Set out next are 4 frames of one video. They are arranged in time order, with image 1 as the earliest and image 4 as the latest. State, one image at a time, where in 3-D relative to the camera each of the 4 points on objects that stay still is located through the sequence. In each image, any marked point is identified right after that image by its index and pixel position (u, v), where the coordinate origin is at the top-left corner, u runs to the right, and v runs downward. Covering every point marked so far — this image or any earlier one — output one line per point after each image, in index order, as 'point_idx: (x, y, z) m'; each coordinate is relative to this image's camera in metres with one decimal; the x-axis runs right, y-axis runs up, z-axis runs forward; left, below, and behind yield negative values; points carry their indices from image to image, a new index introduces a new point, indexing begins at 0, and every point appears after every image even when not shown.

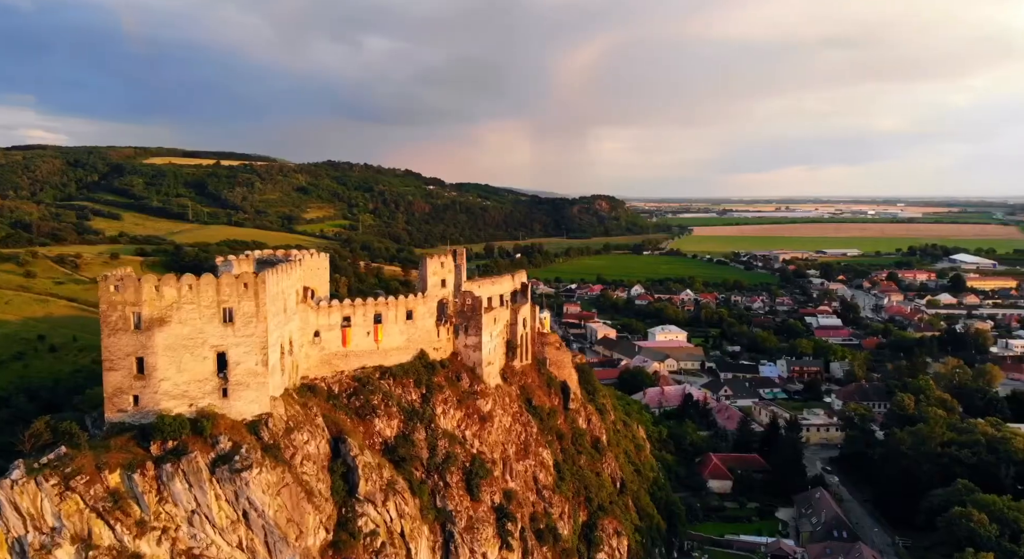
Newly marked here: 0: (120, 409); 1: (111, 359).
0: (-10.6, -3.5, +19.8) m
1: (-10.7, -2.1, +19.7) m
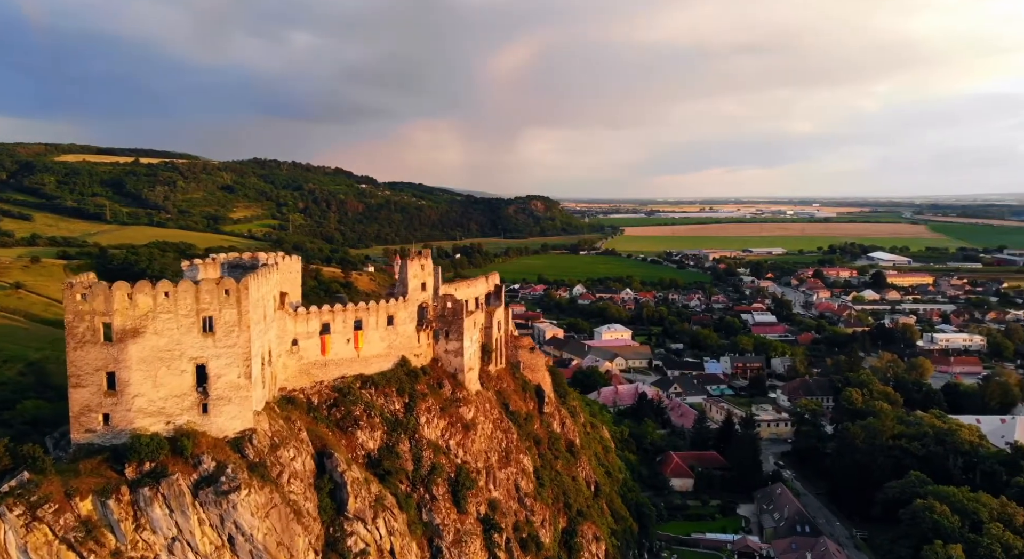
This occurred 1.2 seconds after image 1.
0: (-10.4, -3.7, +18.1) m
1: (-10.6, -2.3, +17.9) m
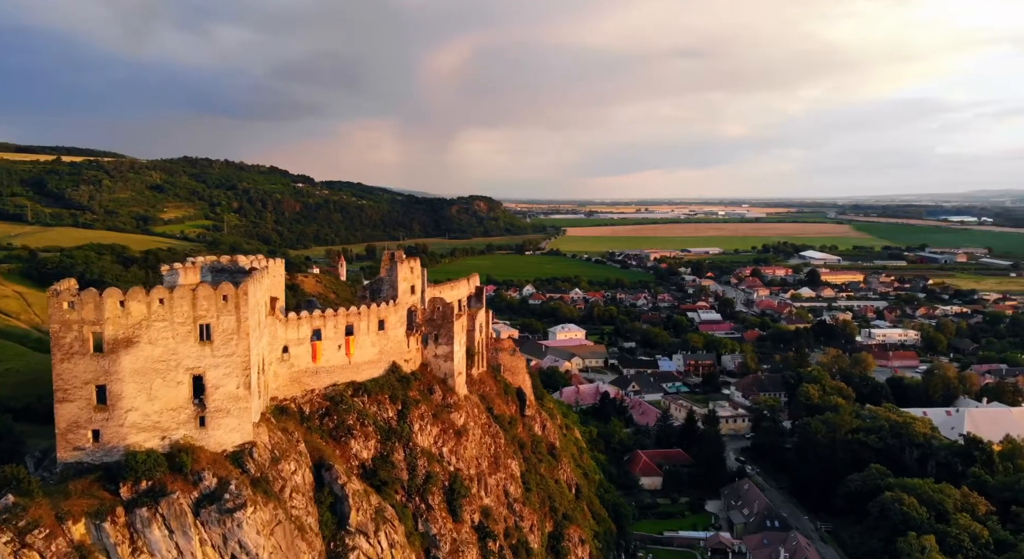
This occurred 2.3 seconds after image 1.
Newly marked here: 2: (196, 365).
0: (-10.0, -3.8, +16.8) m
1: (-10.1, -2.5, +16.6) m
2: (-7.6, -2.1, +17.6) m
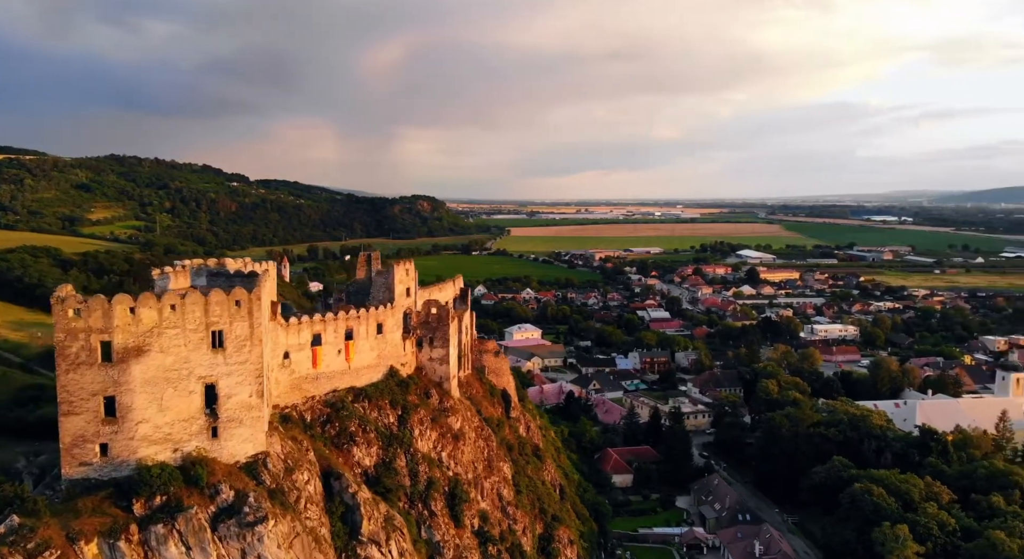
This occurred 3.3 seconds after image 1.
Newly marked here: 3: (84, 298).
0: (-9.3, -3.9, +15.9) m
1: (-9.4, -2.6, +15.7) m
2: (-7.0, -2.2, +16.9) m
3: (-9.2, -0.4, +15.8) m
